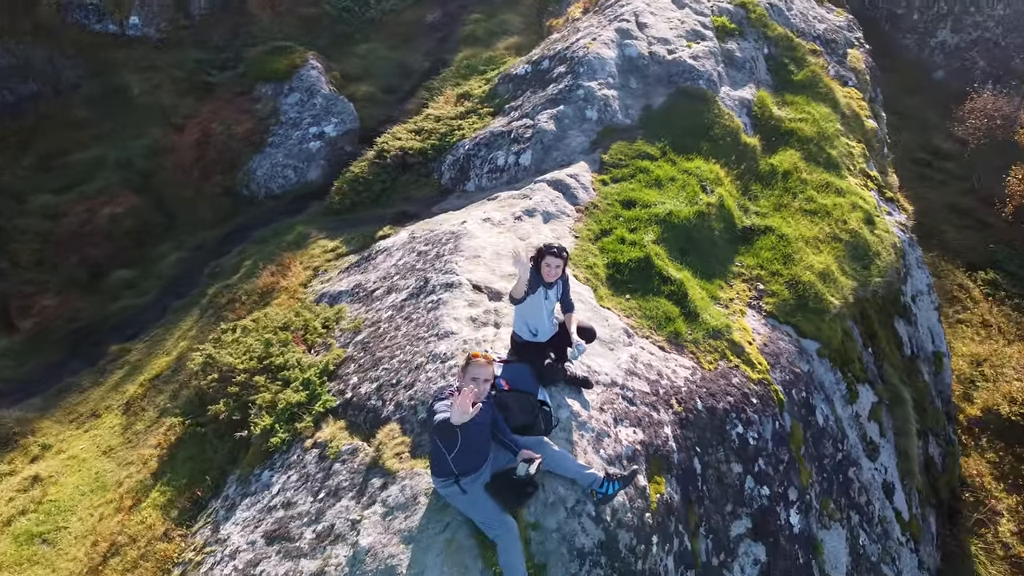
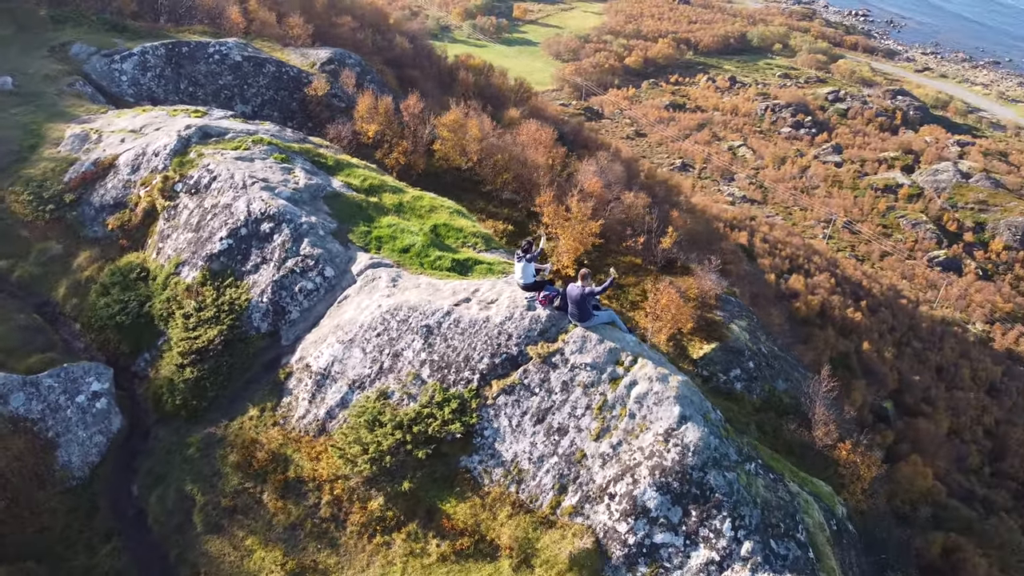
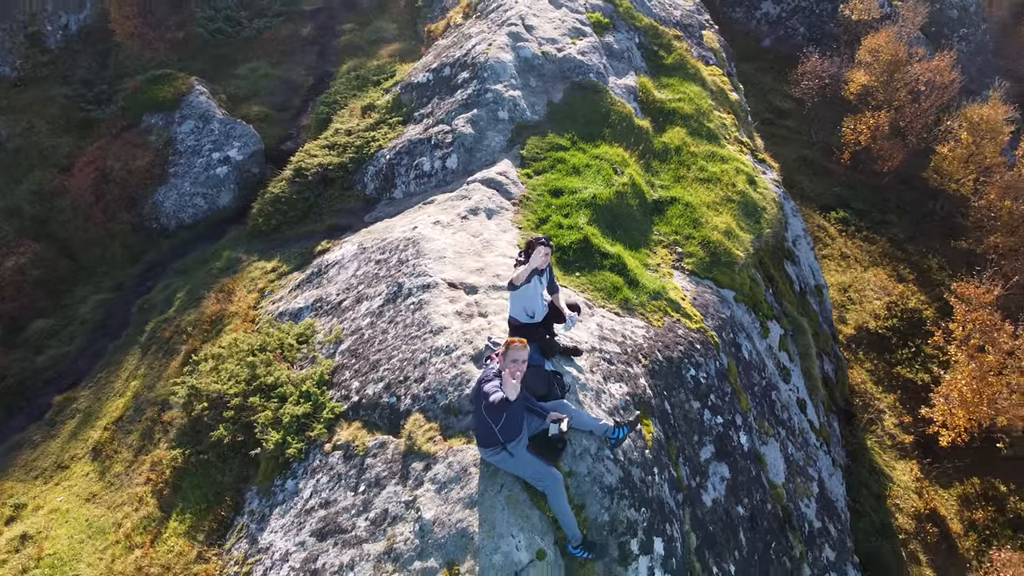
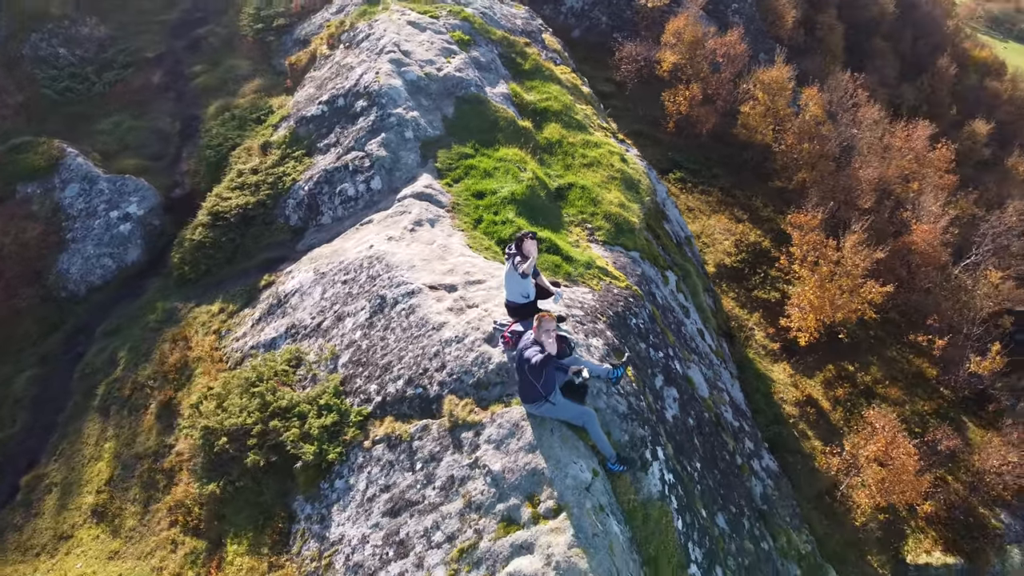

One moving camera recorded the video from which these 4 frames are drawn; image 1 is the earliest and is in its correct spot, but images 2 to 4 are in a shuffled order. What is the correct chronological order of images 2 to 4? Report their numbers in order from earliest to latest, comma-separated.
3, 4, 2
